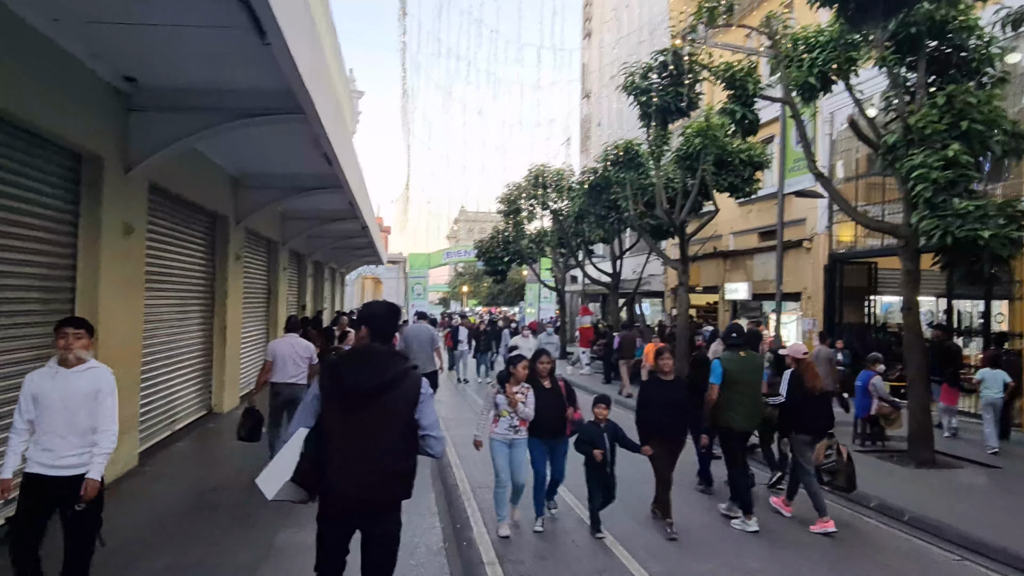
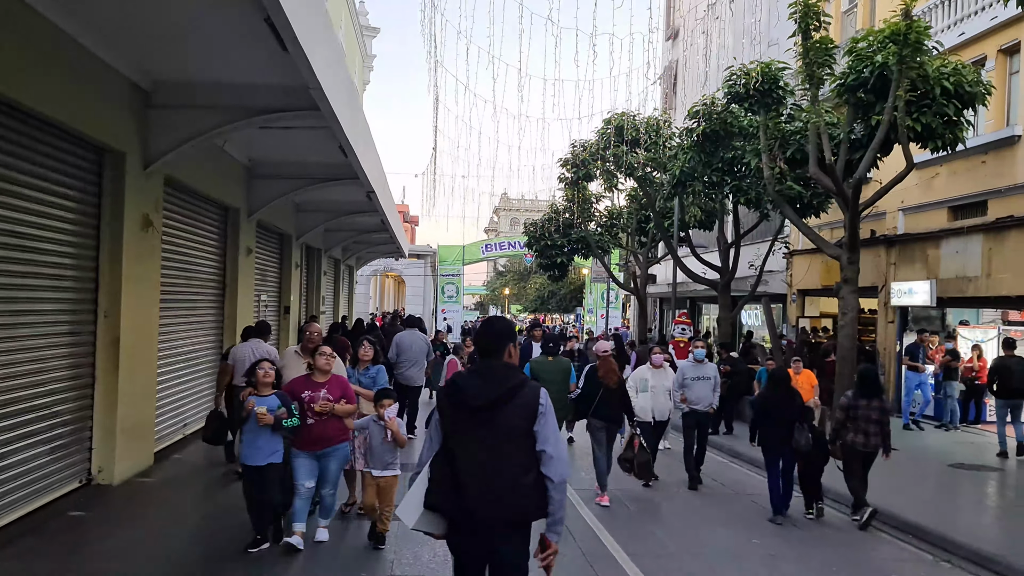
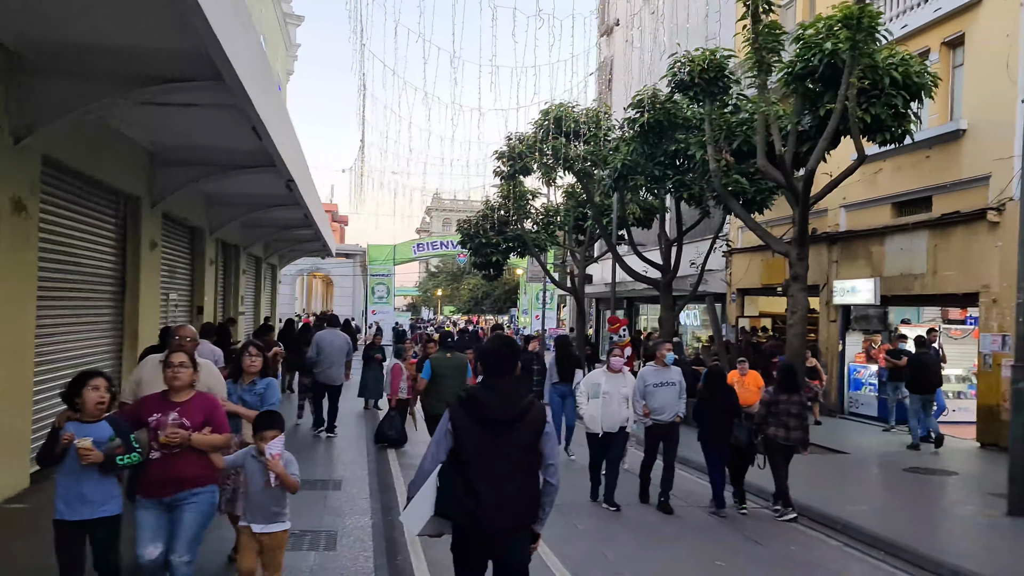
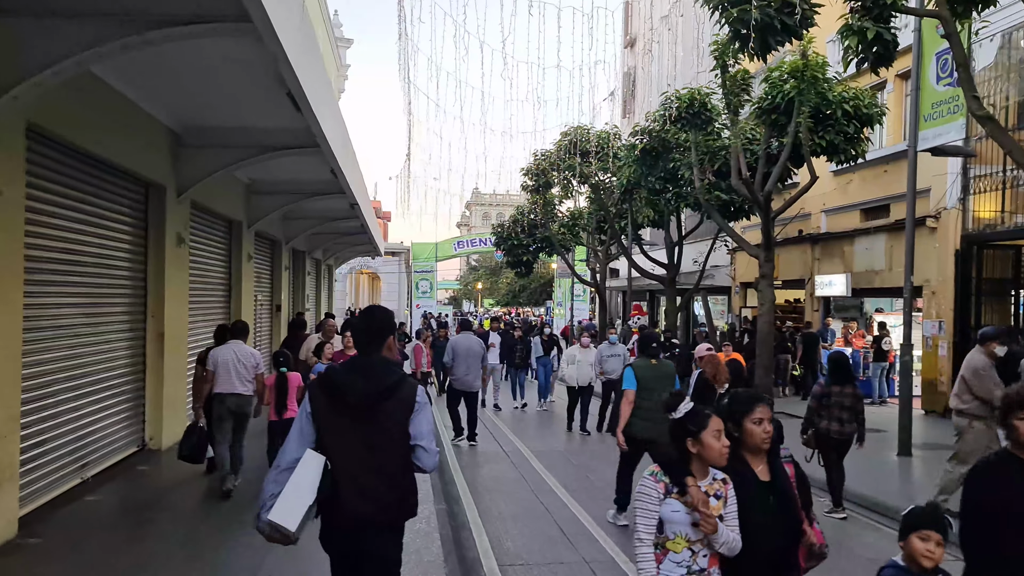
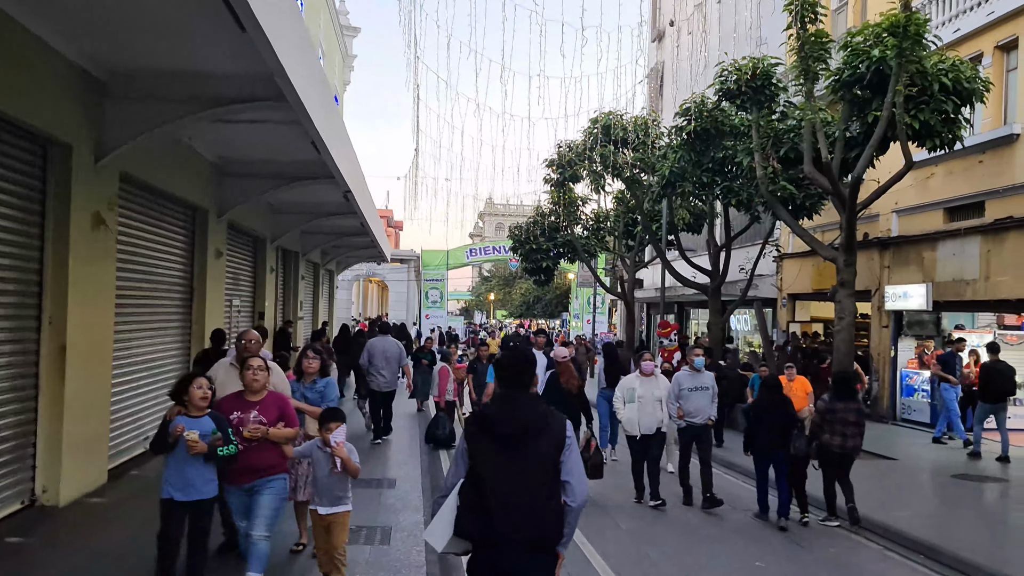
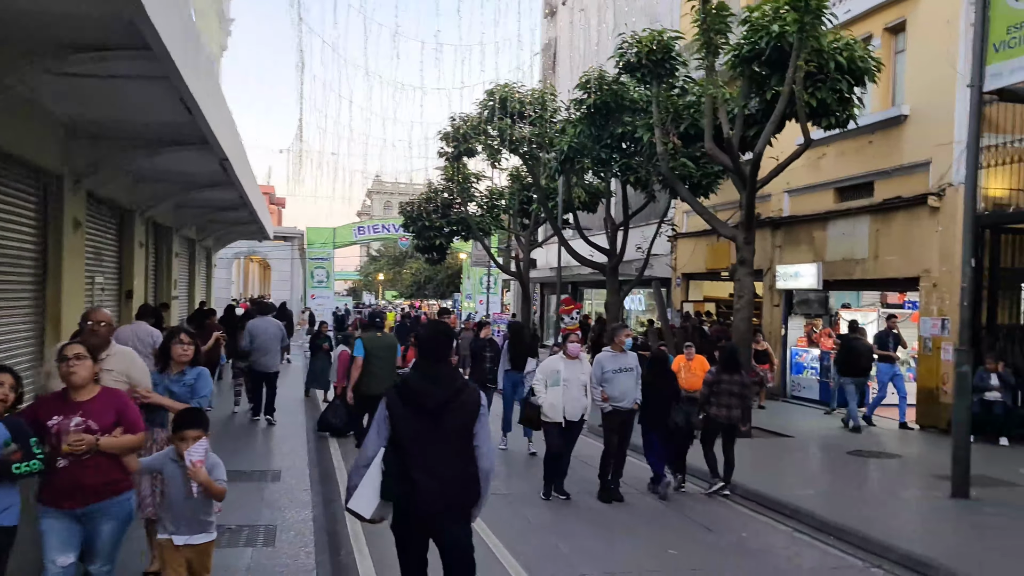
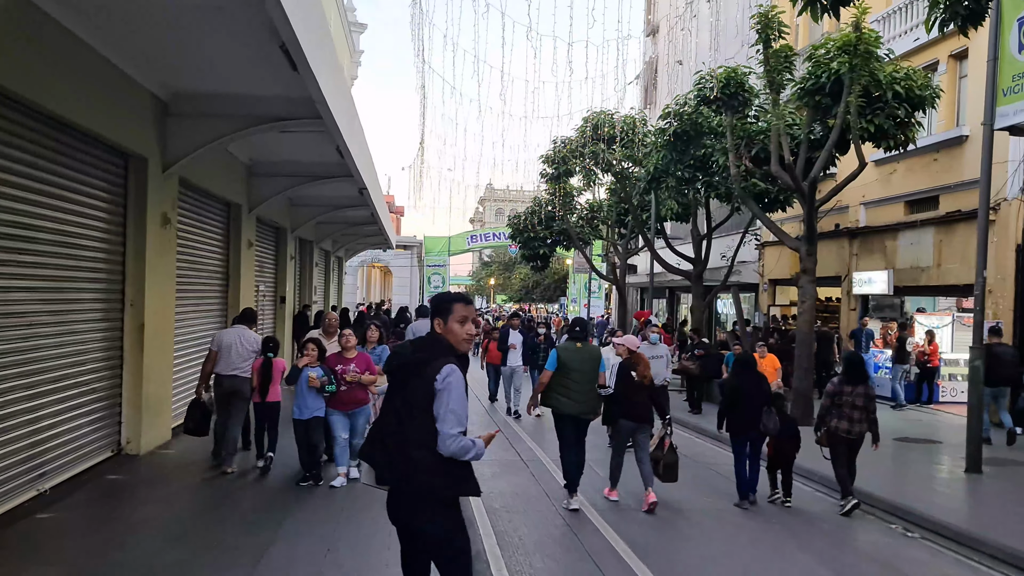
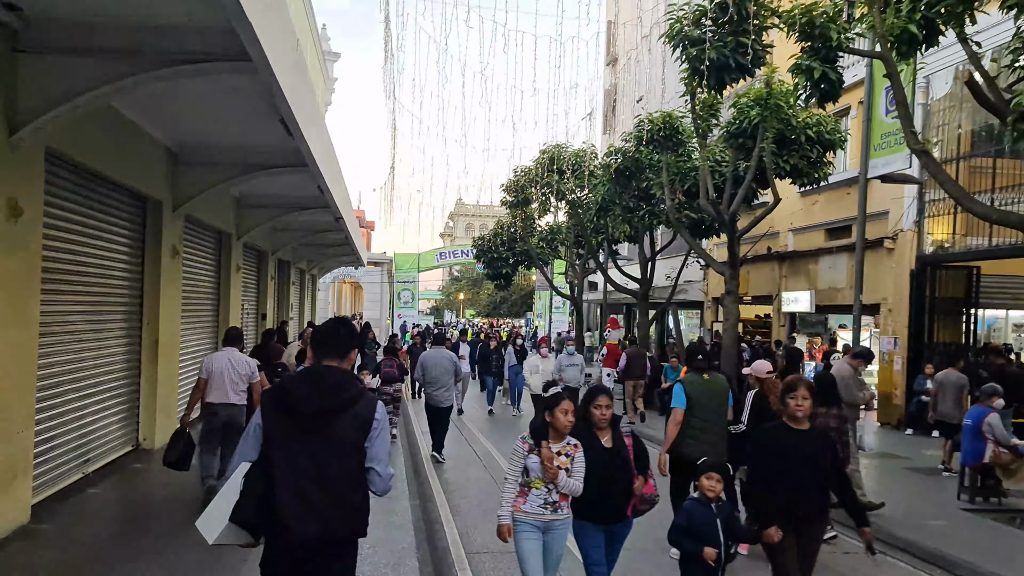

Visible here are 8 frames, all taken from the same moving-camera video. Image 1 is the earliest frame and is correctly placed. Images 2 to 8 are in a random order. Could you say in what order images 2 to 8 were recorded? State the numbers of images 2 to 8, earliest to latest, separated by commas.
8, 4, 7, 2, 5, 3, 6
